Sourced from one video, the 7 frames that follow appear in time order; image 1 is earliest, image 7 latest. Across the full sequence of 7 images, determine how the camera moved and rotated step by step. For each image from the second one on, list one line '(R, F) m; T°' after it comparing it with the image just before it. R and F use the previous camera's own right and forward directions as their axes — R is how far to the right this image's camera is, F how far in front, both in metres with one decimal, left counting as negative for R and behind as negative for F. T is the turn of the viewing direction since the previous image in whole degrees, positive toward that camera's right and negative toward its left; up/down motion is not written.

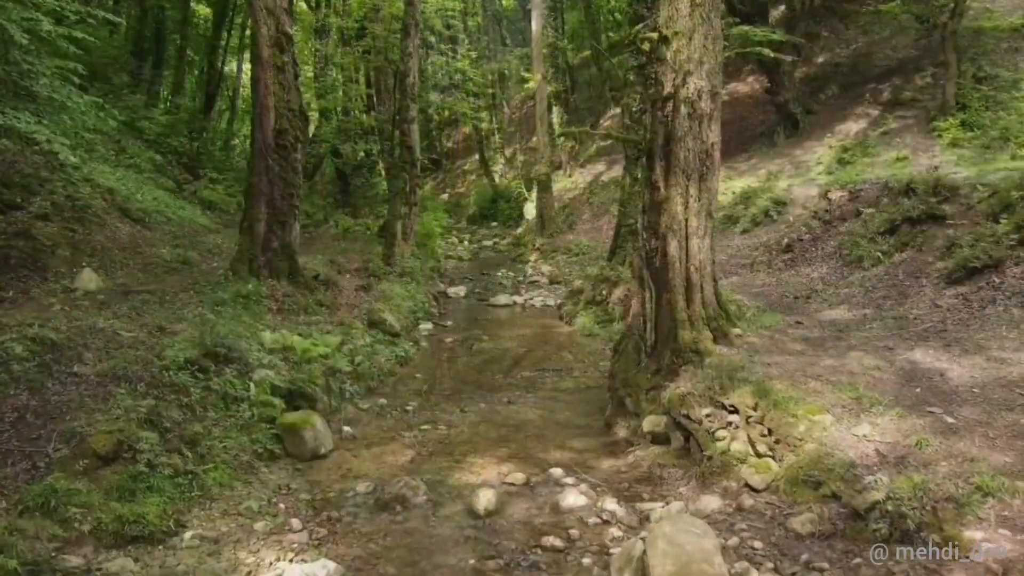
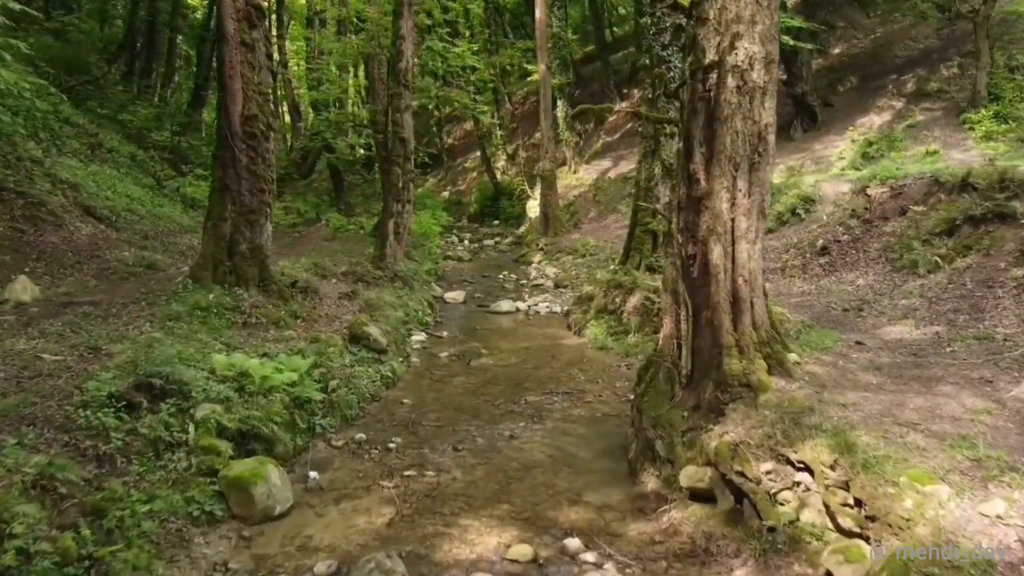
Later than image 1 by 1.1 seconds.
(0.0, +1.5) m; 0°
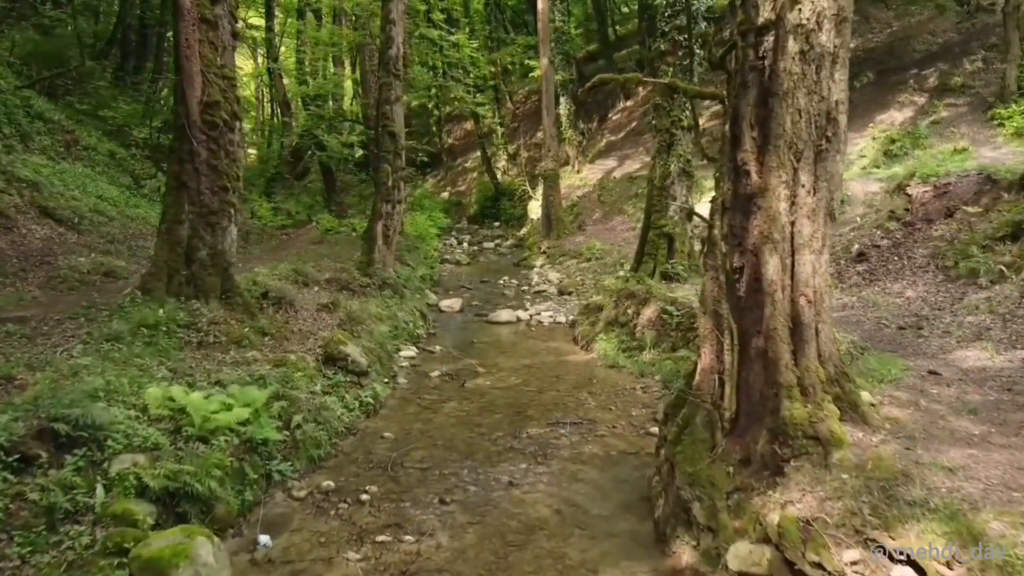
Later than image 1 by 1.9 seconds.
(0.0, +1.4) m; 0°
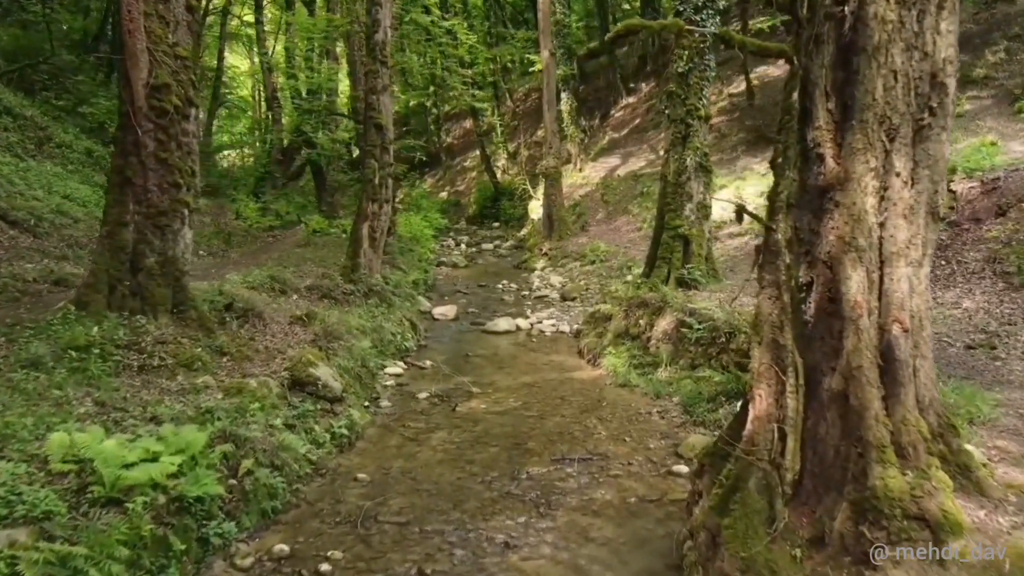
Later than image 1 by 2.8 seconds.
(0.0, +1.2) m; 0°
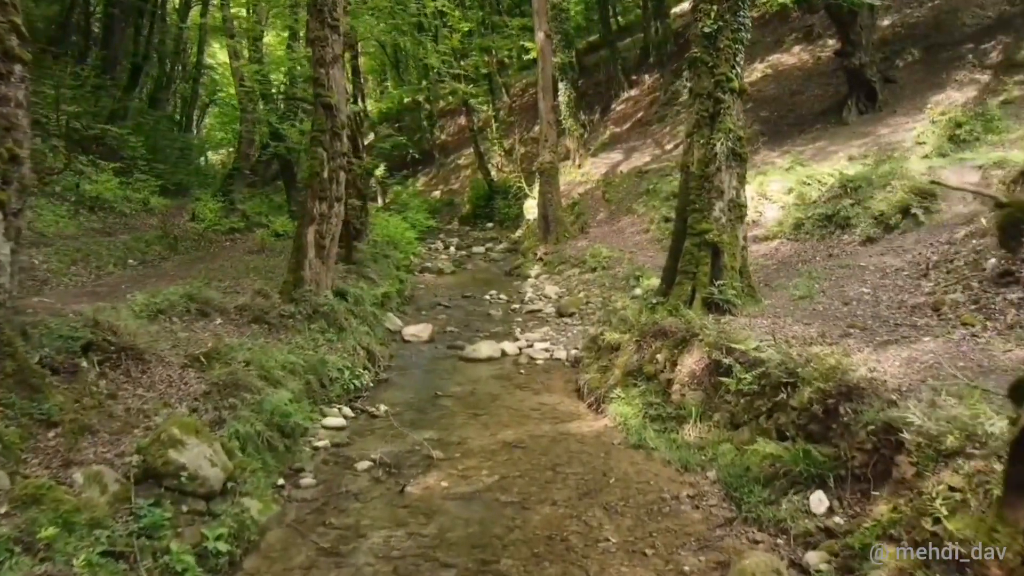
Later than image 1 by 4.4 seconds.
(+0.2, +2.5) m; 0°
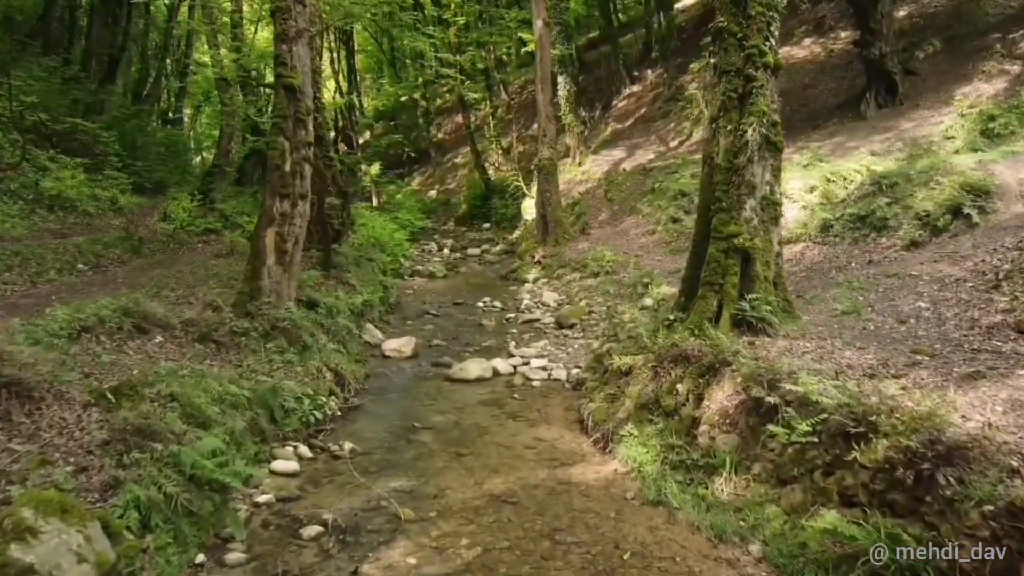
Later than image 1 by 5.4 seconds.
(+0.1, +1.4) m; 0°
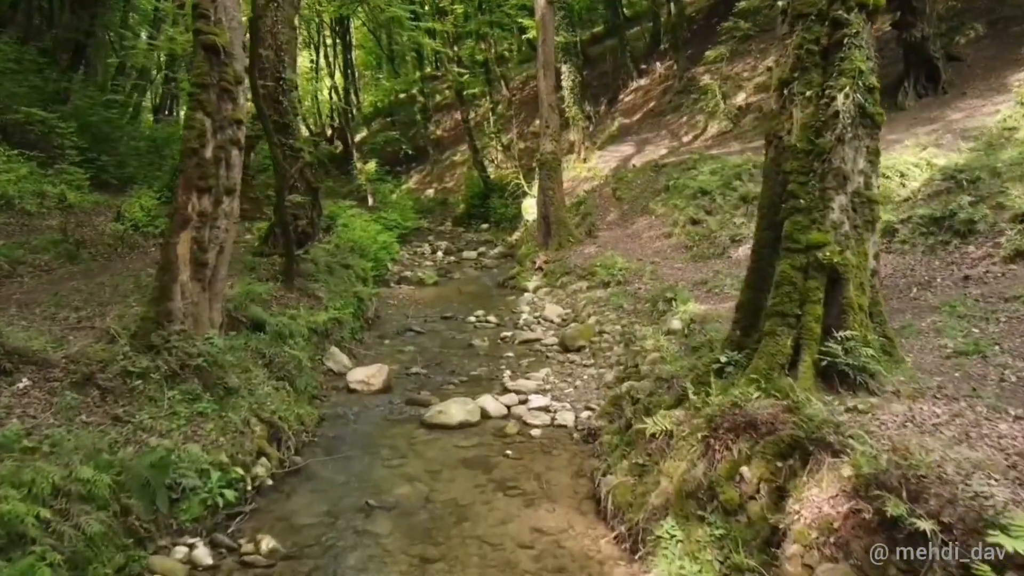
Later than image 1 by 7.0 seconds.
(+0.1, +2.2) m; 0°
